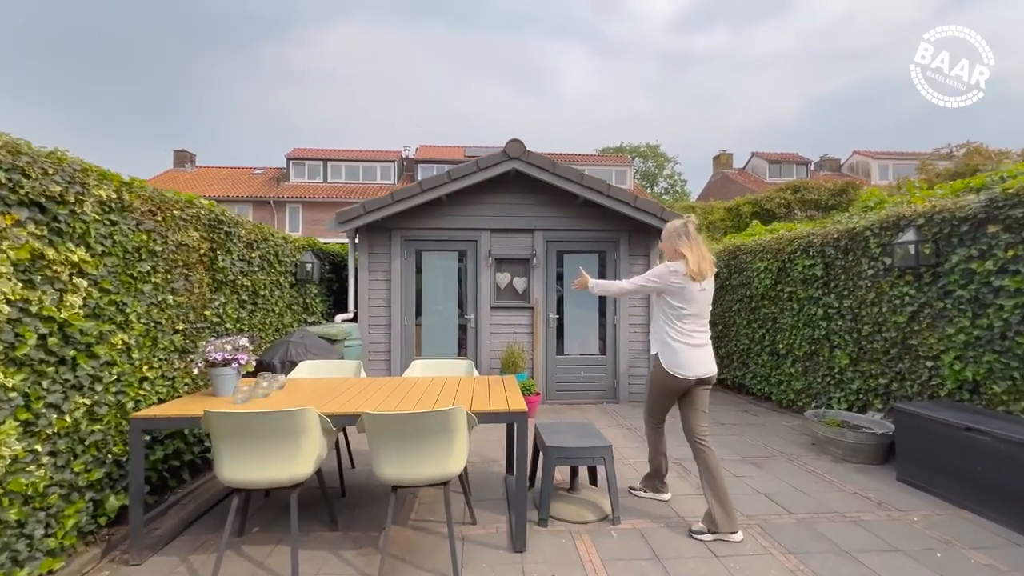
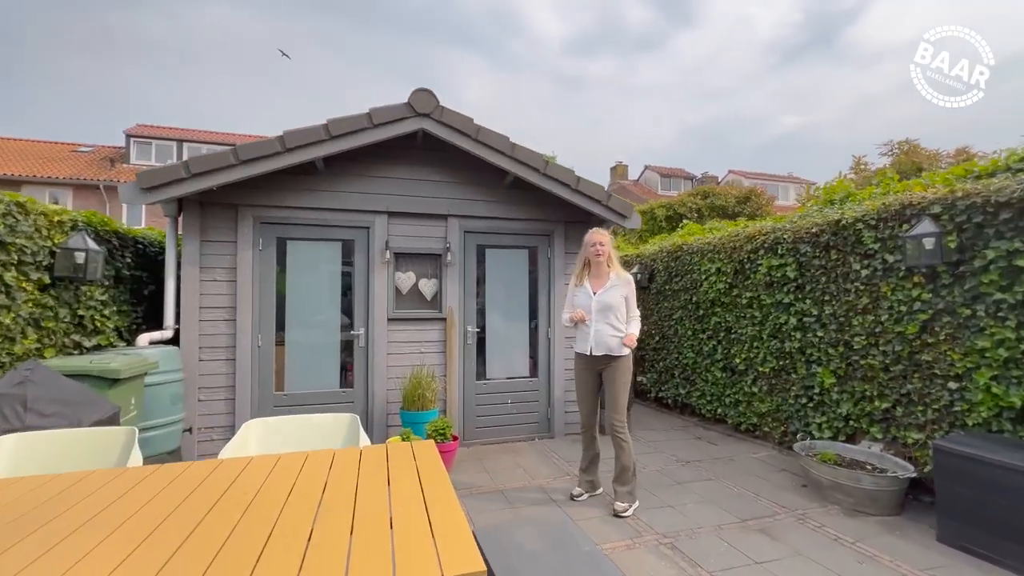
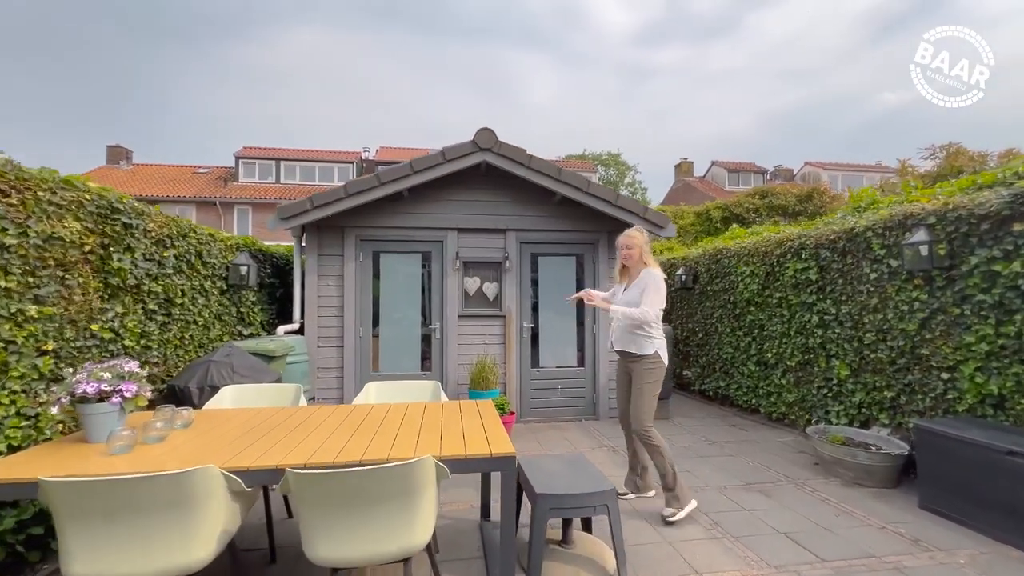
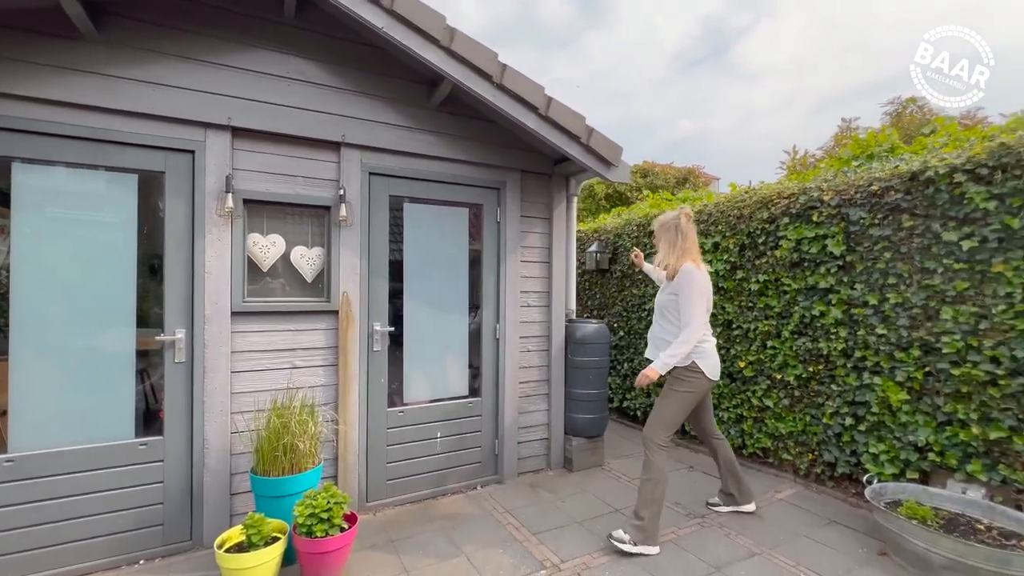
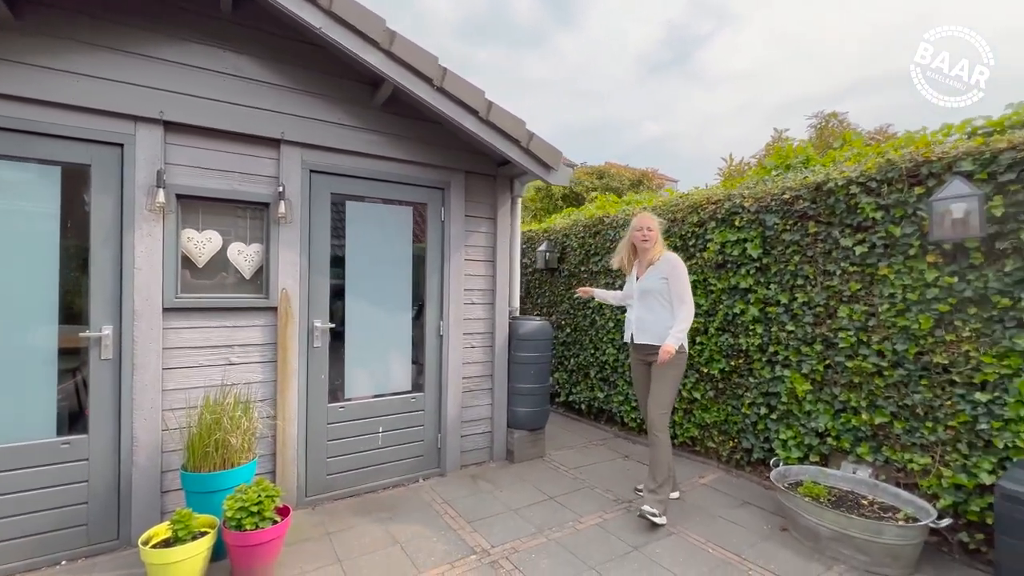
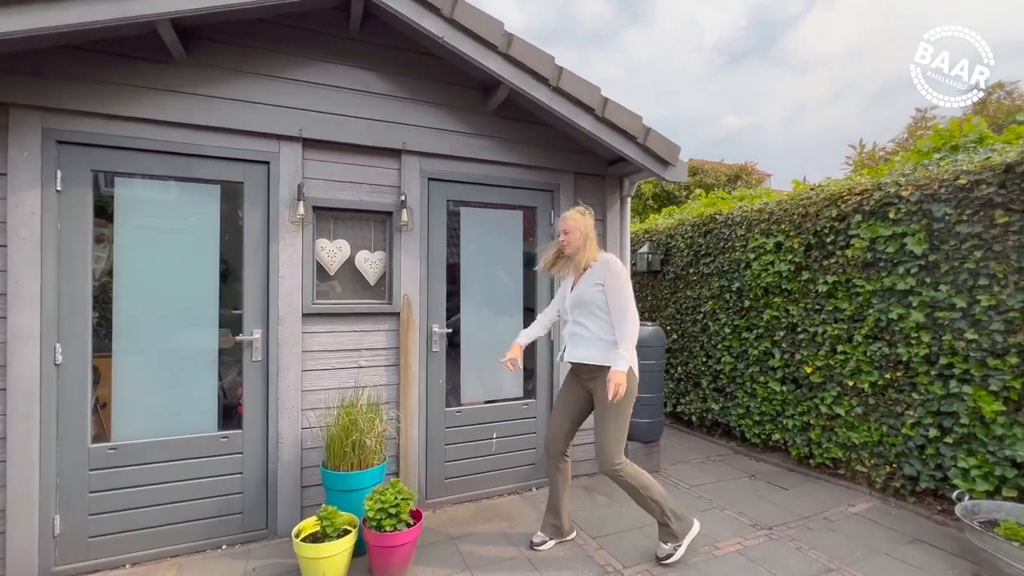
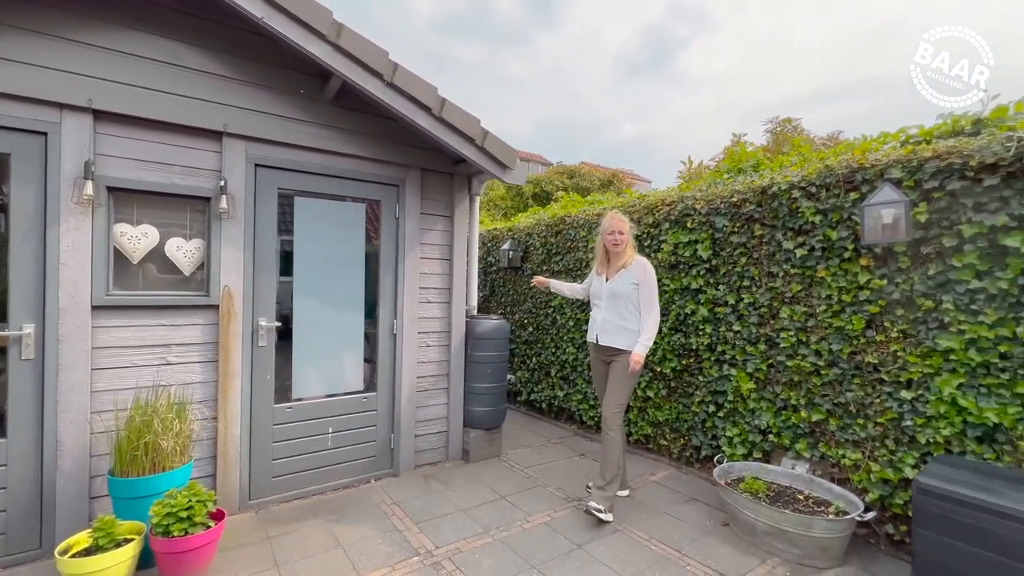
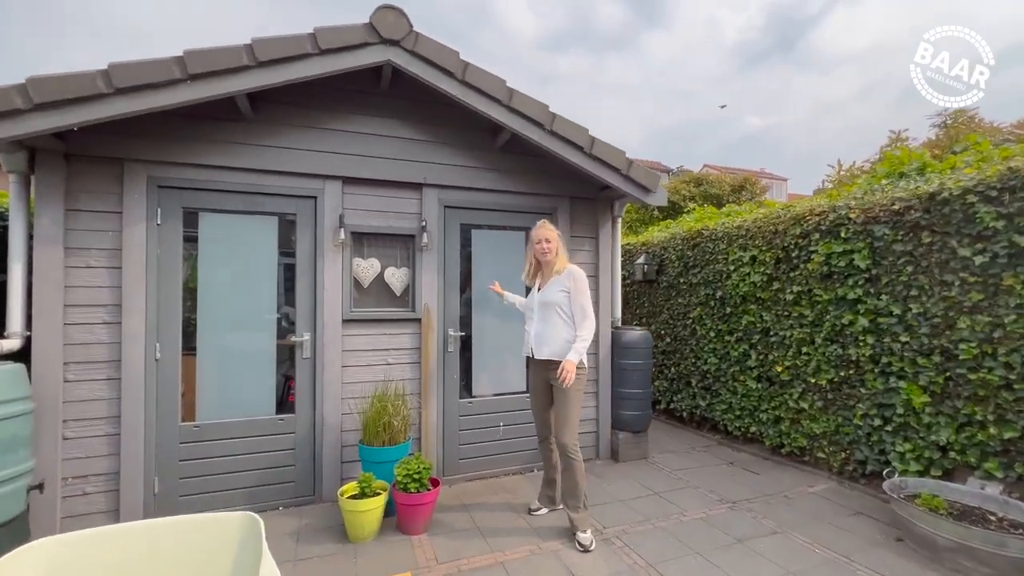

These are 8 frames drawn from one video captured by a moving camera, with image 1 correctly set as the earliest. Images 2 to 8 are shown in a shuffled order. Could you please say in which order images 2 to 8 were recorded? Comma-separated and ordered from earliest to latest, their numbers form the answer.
3, 2, 8, 6, 4, 5, 7
